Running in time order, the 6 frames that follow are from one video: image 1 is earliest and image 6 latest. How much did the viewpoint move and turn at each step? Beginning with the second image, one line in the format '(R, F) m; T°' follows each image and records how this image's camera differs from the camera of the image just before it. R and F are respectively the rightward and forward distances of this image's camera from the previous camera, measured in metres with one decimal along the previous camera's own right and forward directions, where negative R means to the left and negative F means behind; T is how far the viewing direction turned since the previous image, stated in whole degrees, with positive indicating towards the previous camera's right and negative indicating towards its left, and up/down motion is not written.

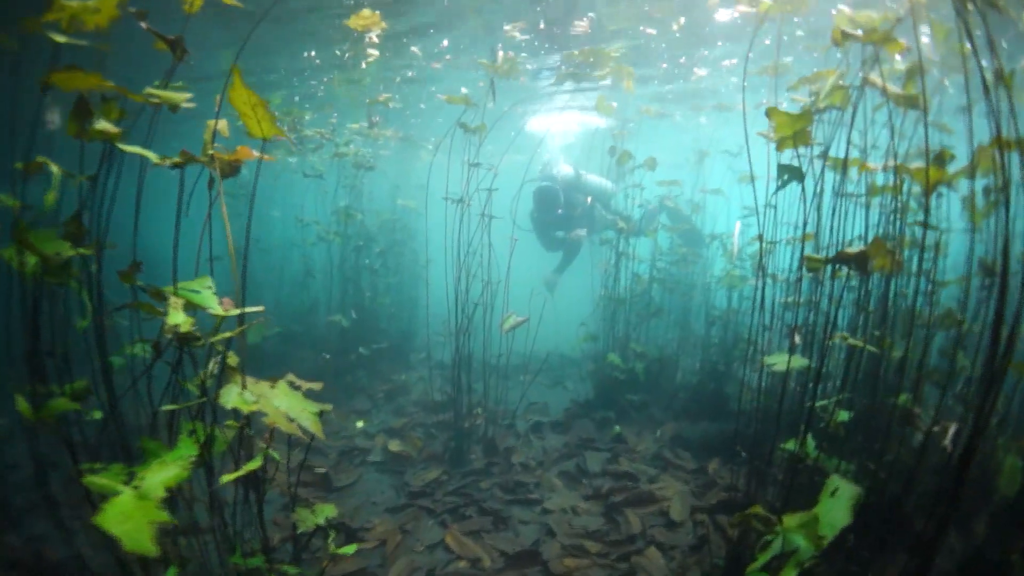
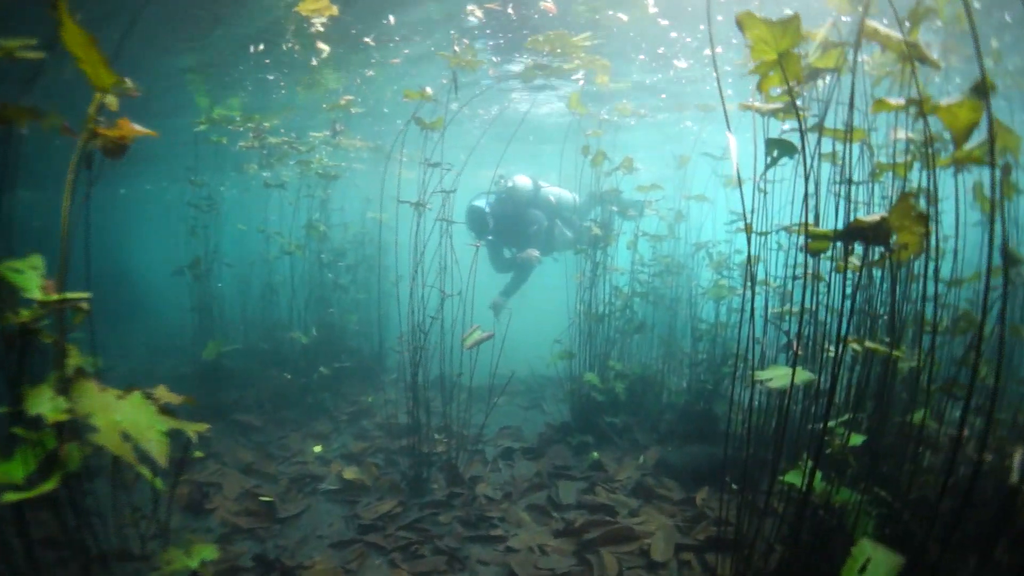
(+0.3, +0.6) m; +1°
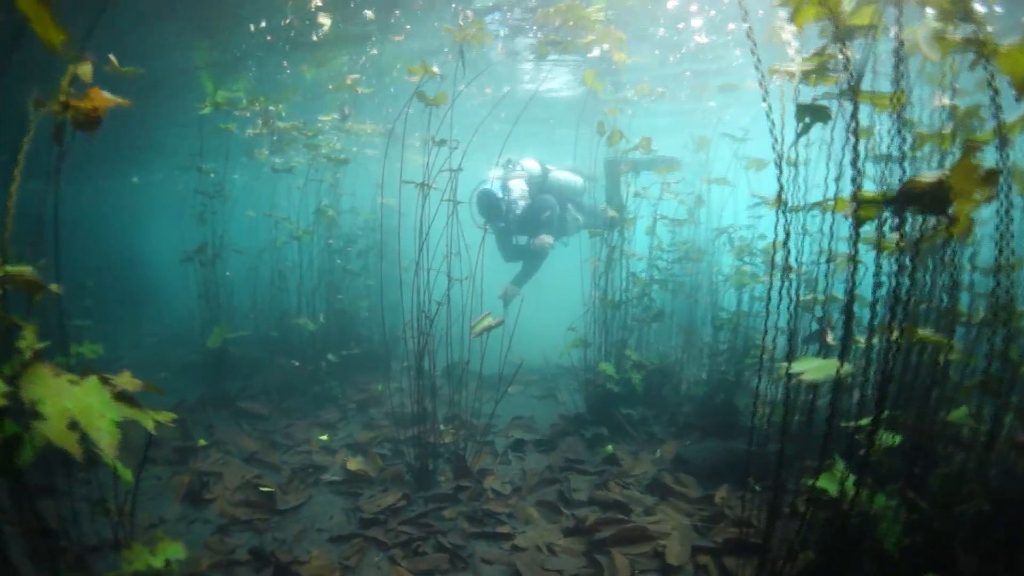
(+0.1, +0.3) m; -2°
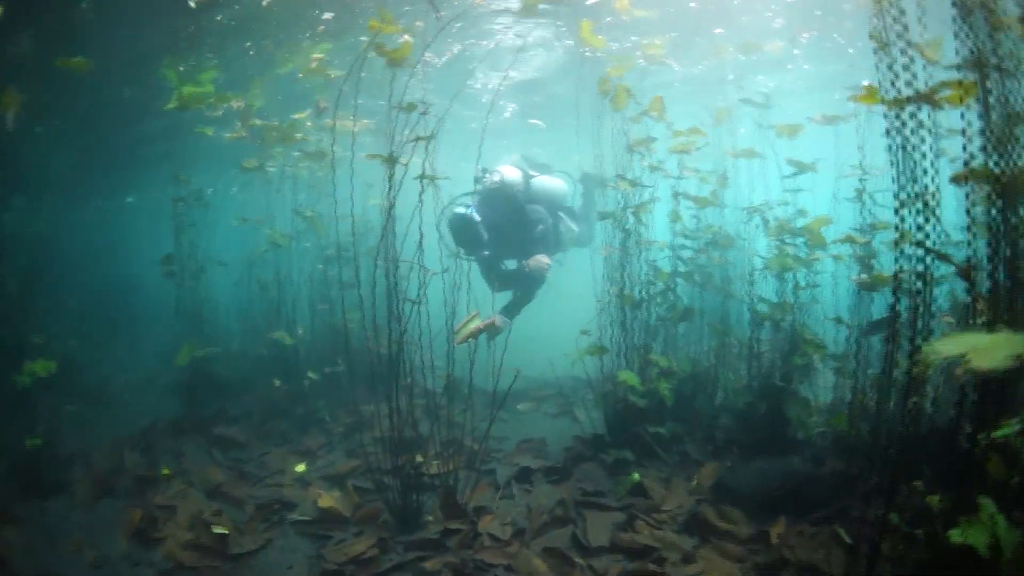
(+0.3, +1.1) m; -3°
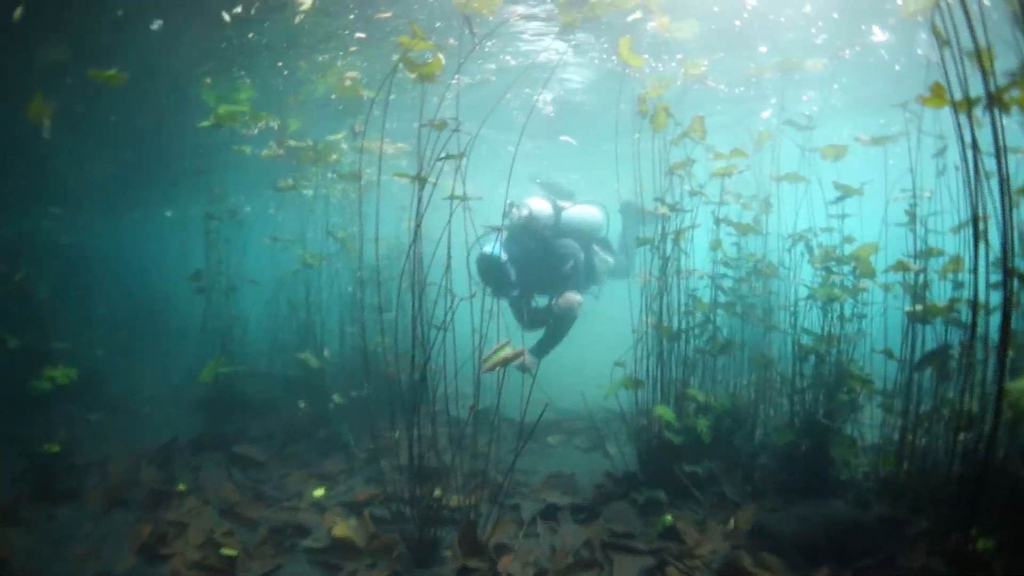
(0.0, +0.2) m; -3°
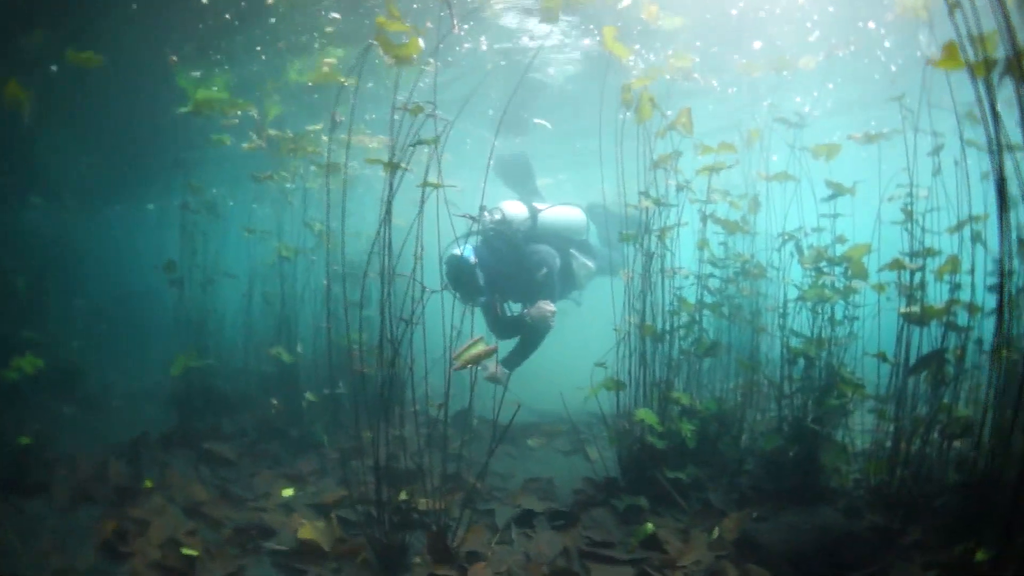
(+0.2, +0.2) m; +1°
